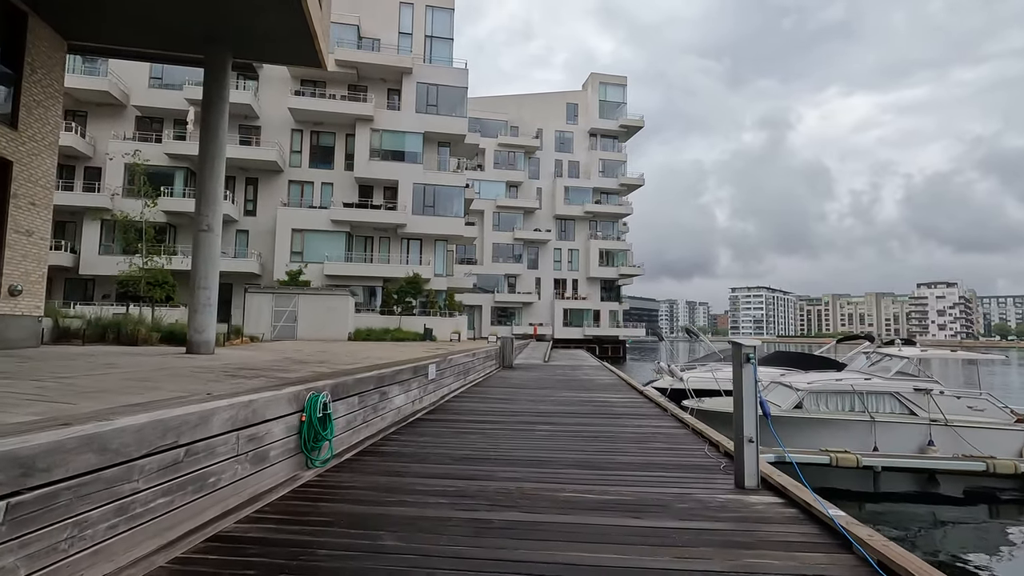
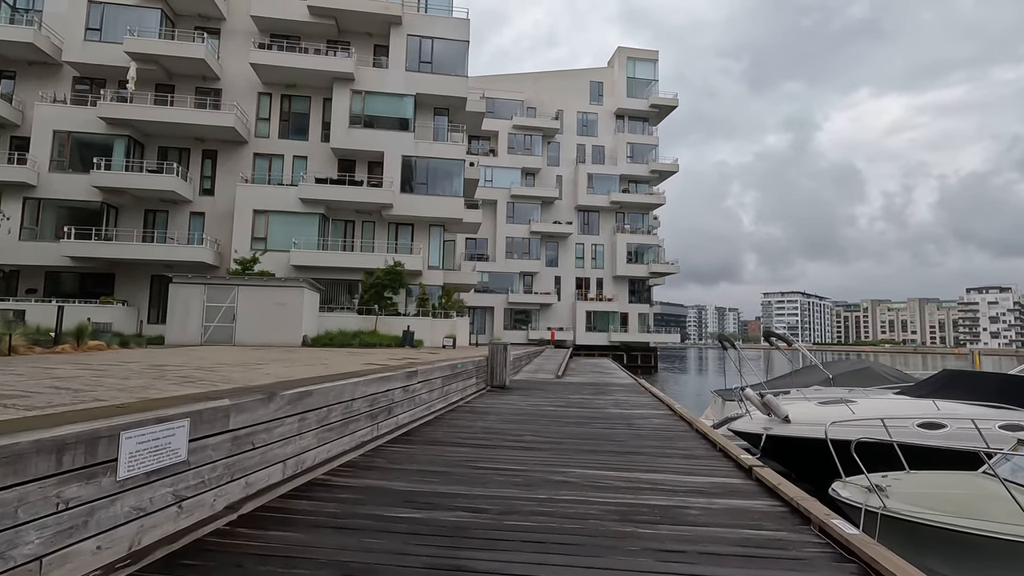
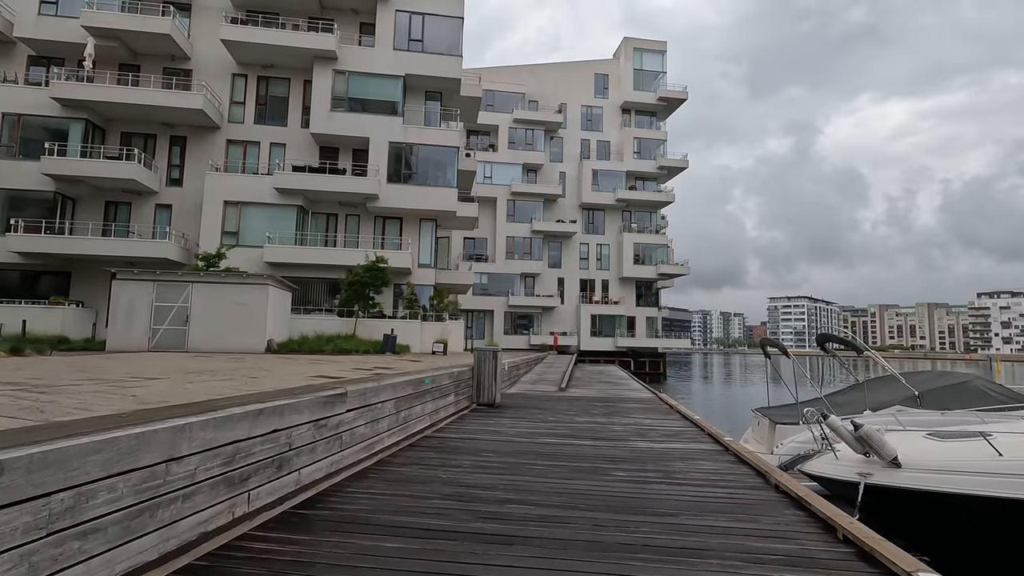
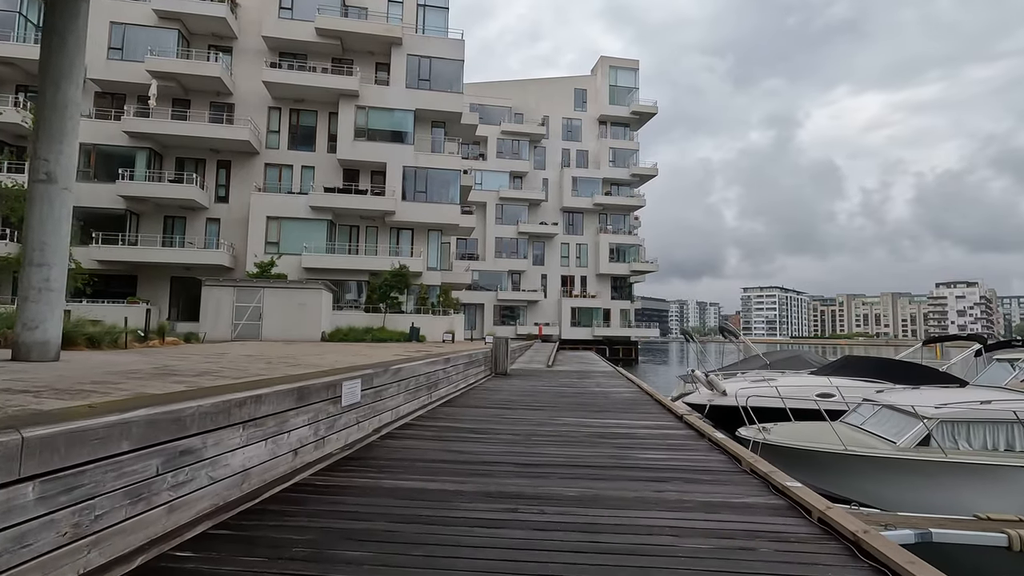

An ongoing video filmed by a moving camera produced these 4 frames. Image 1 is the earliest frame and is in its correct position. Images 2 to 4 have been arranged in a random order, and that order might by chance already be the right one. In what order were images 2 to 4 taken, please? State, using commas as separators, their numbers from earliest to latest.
4, 2, 3
